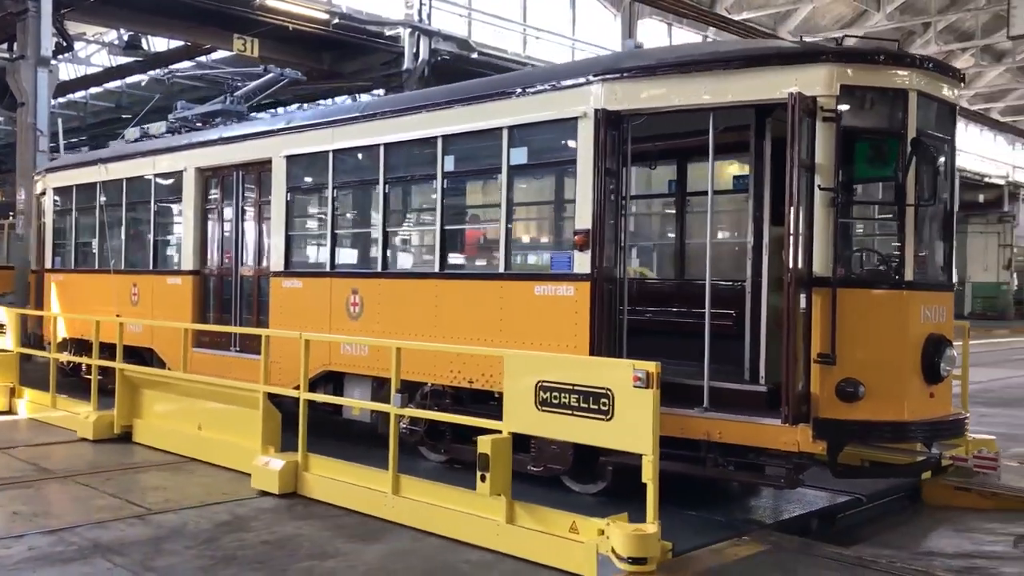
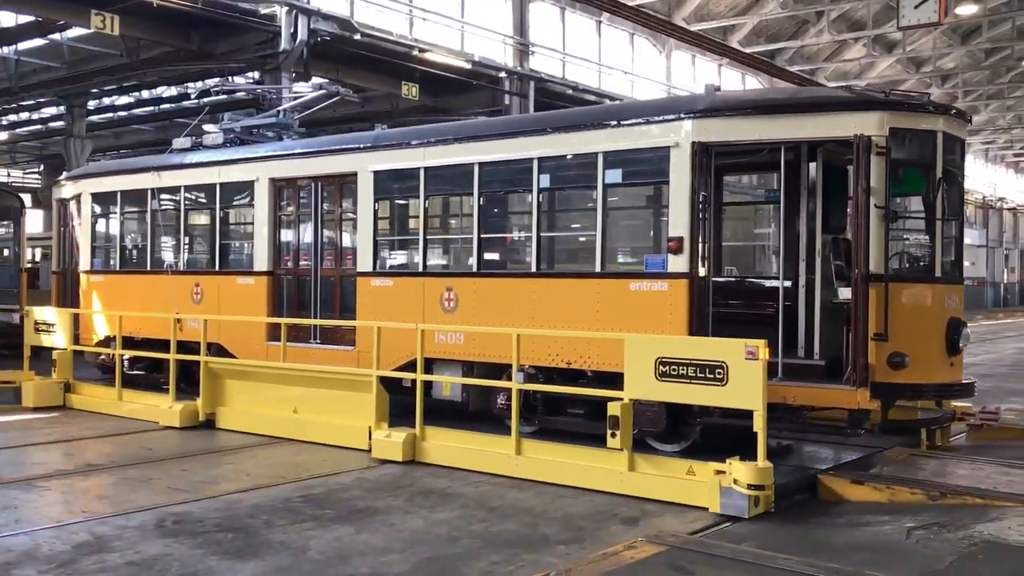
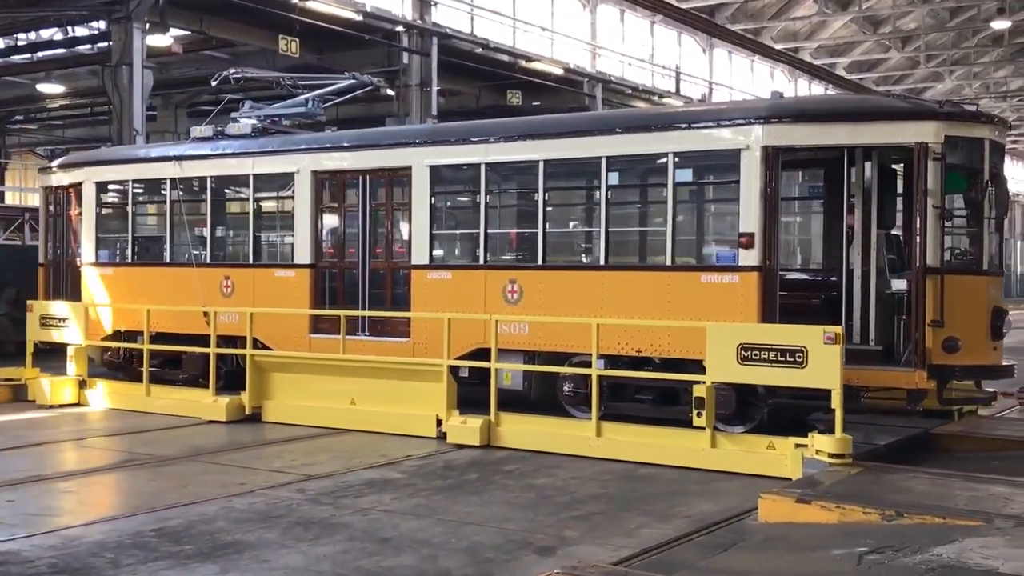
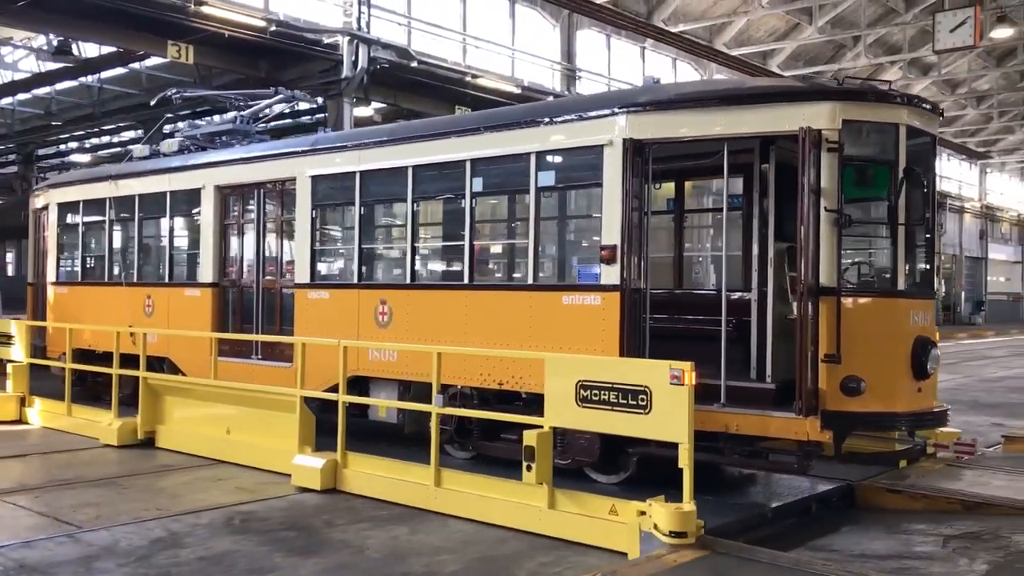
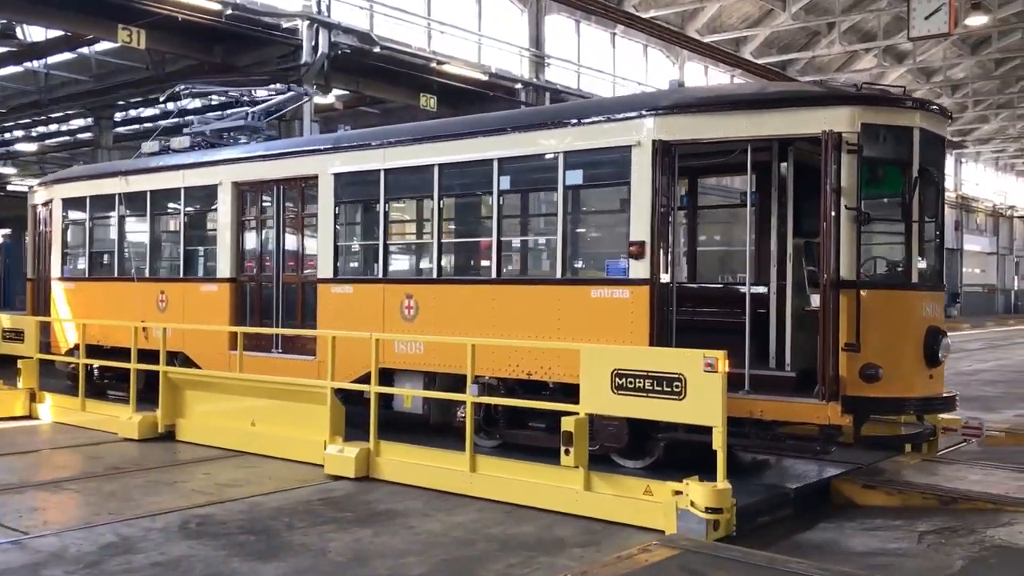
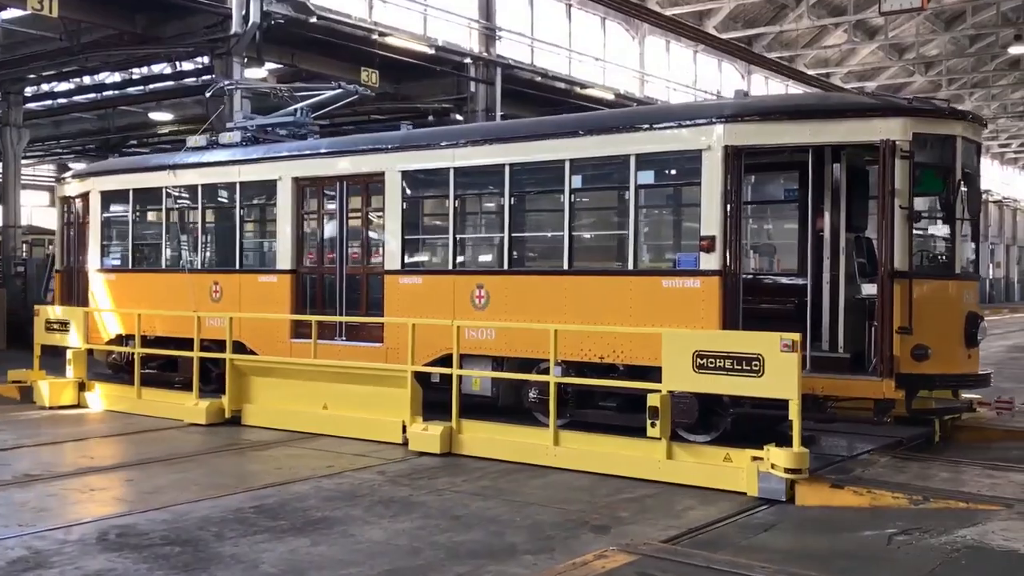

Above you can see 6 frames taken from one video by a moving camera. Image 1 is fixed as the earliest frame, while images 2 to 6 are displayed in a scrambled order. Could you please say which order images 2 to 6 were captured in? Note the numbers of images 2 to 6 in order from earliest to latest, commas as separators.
4, 5, 2, 6, 3
